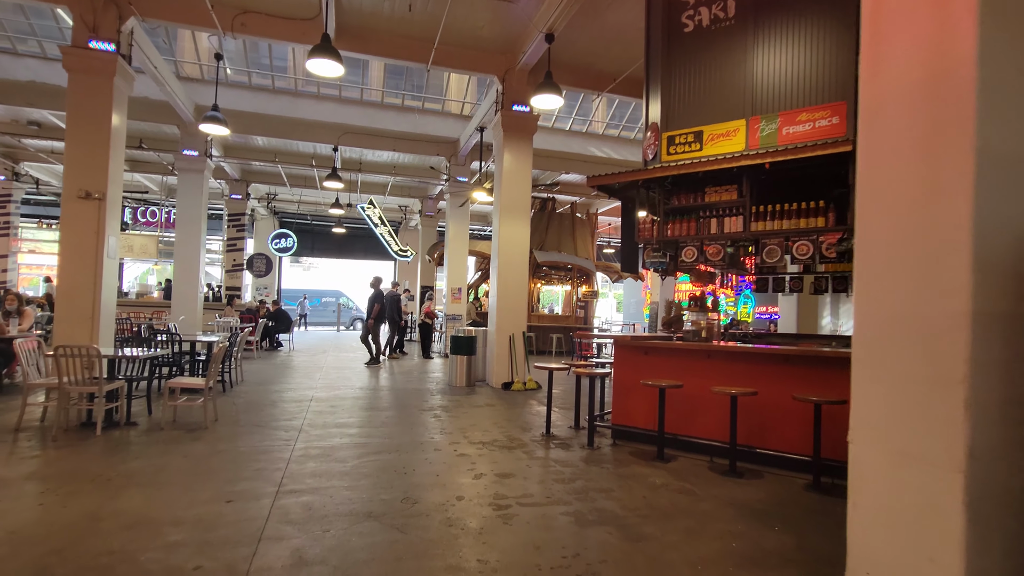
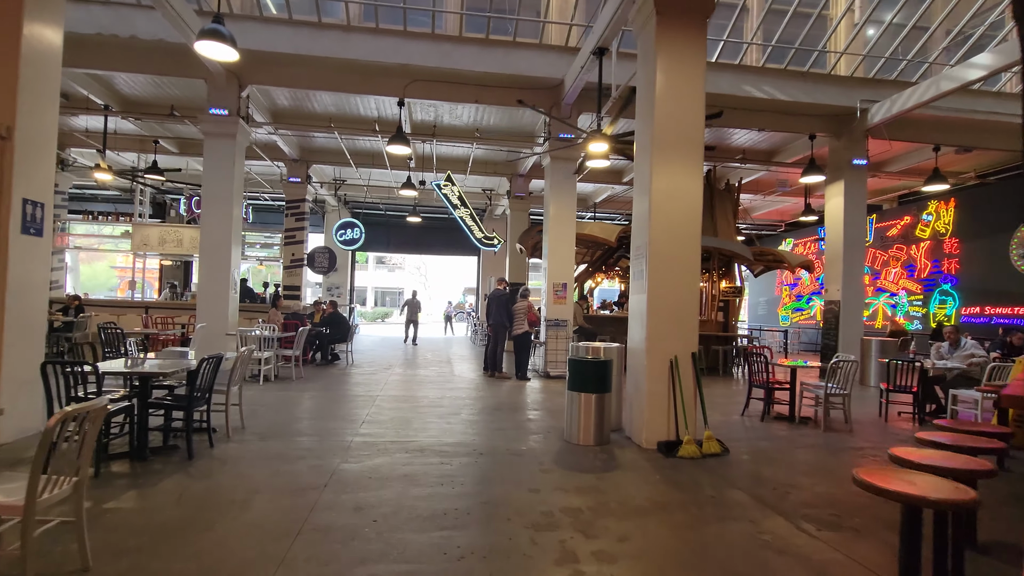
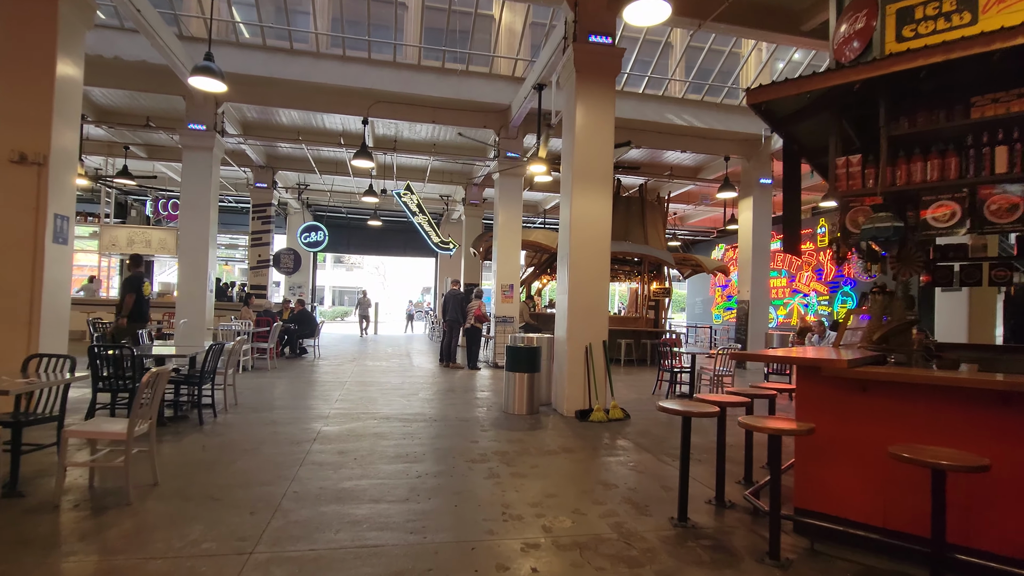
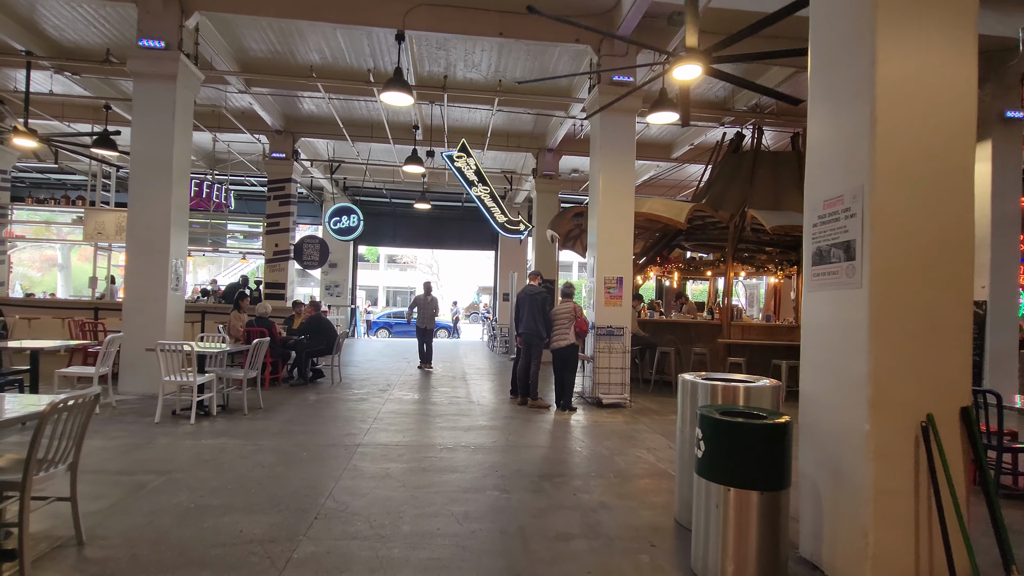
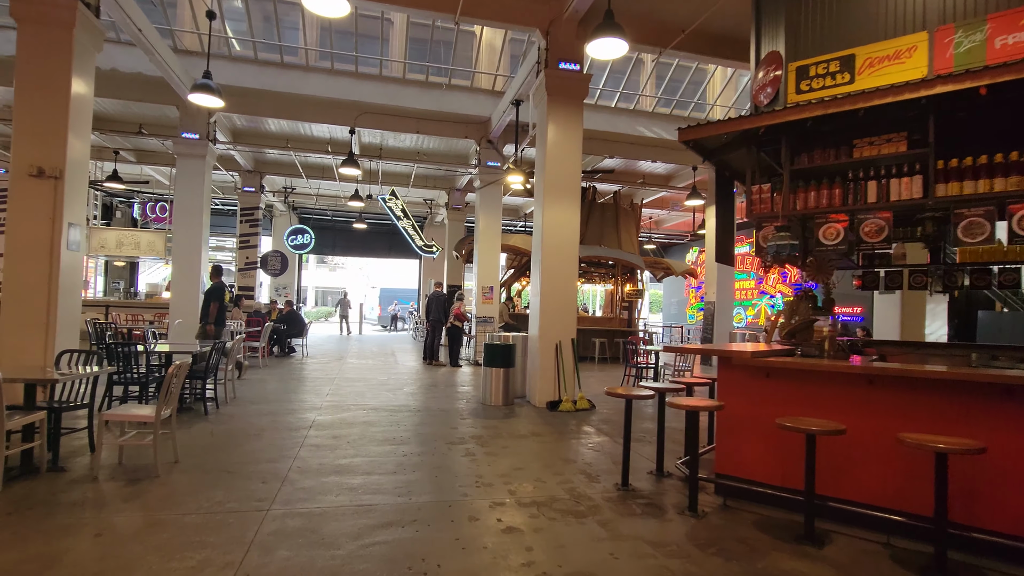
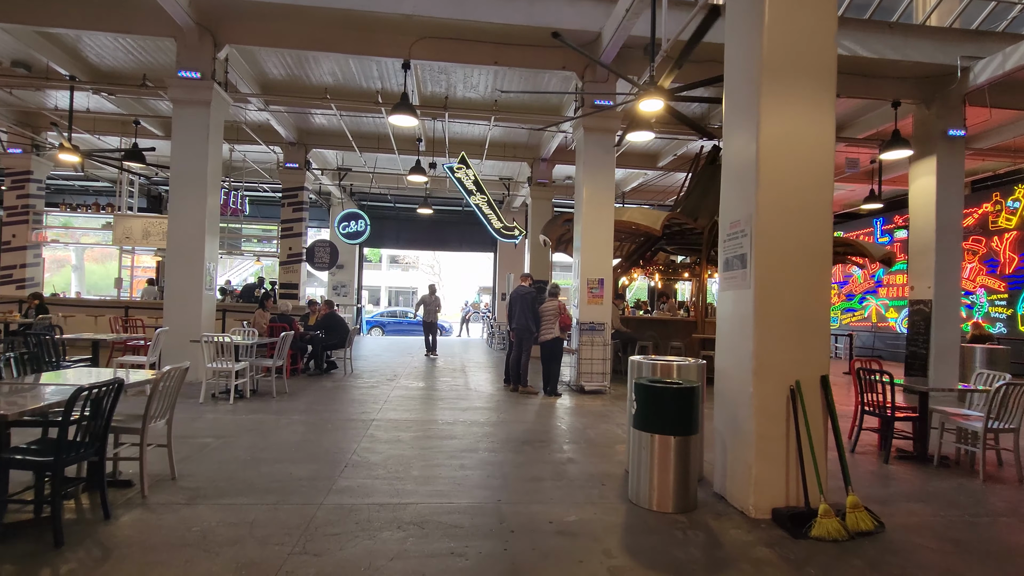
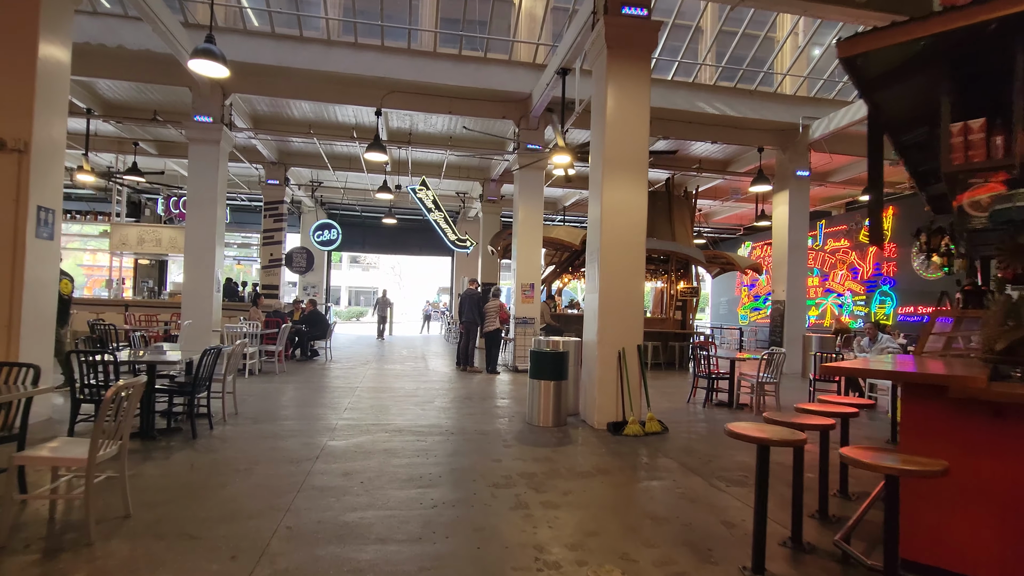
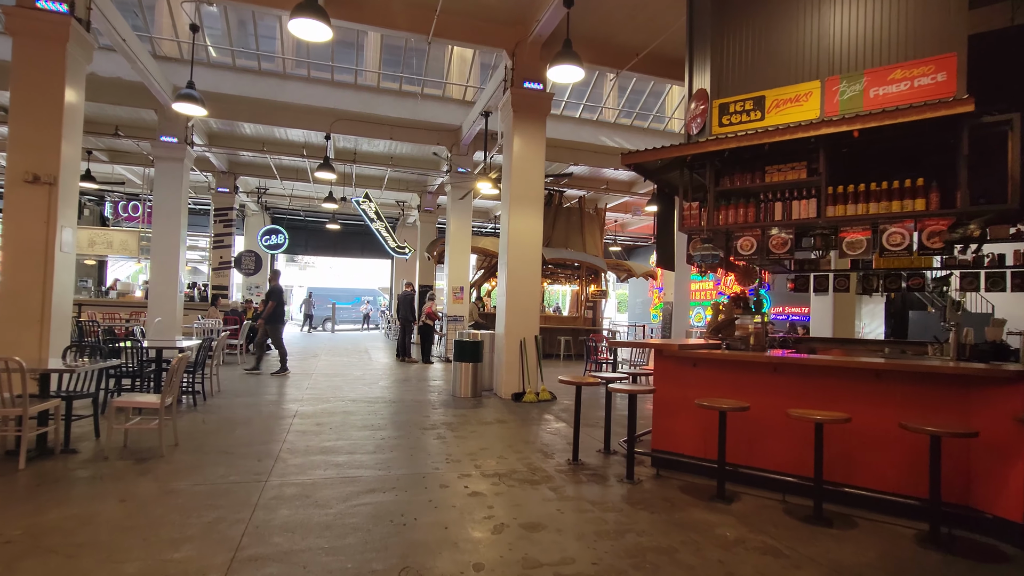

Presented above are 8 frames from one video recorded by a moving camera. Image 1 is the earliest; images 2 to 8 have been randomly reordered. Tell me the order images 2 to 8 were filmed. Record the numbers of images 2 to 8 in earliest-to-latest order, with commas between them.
8, 5, 3, 7, 2, 6, 4
